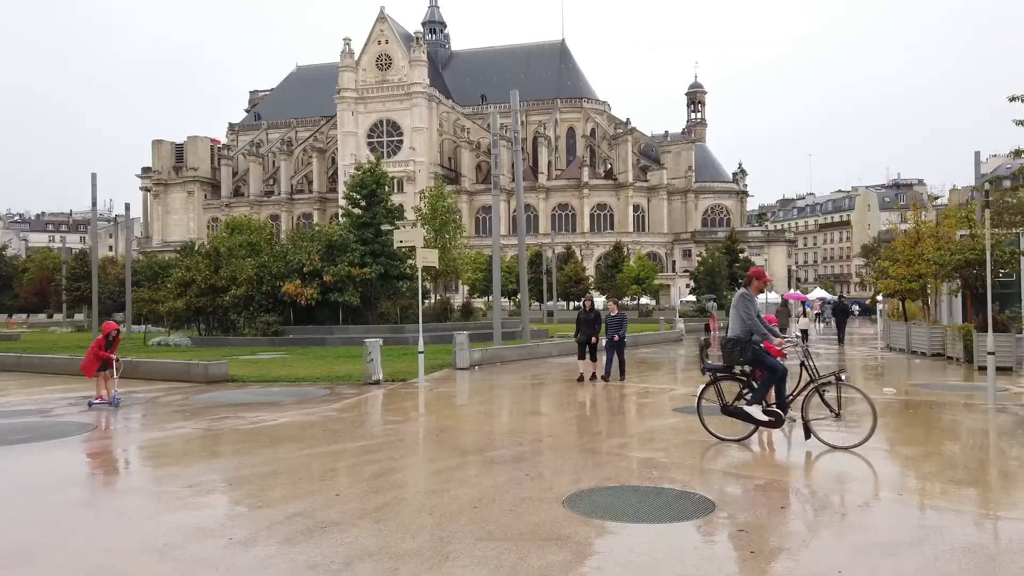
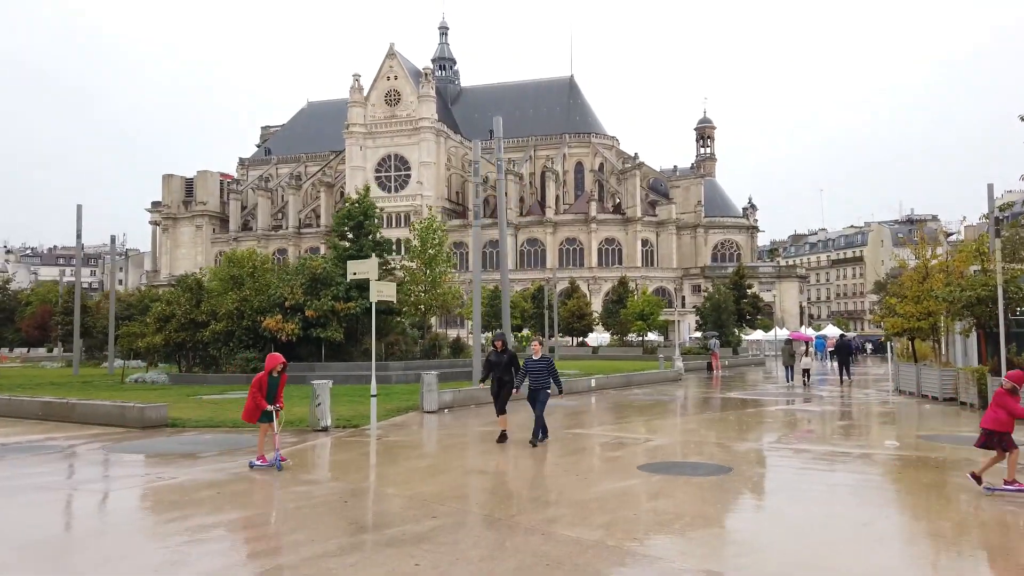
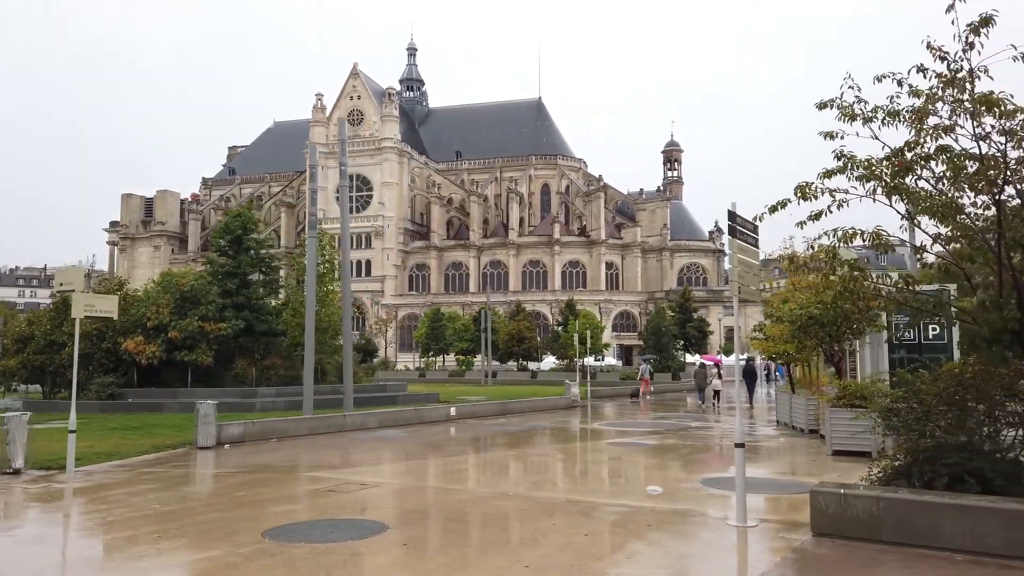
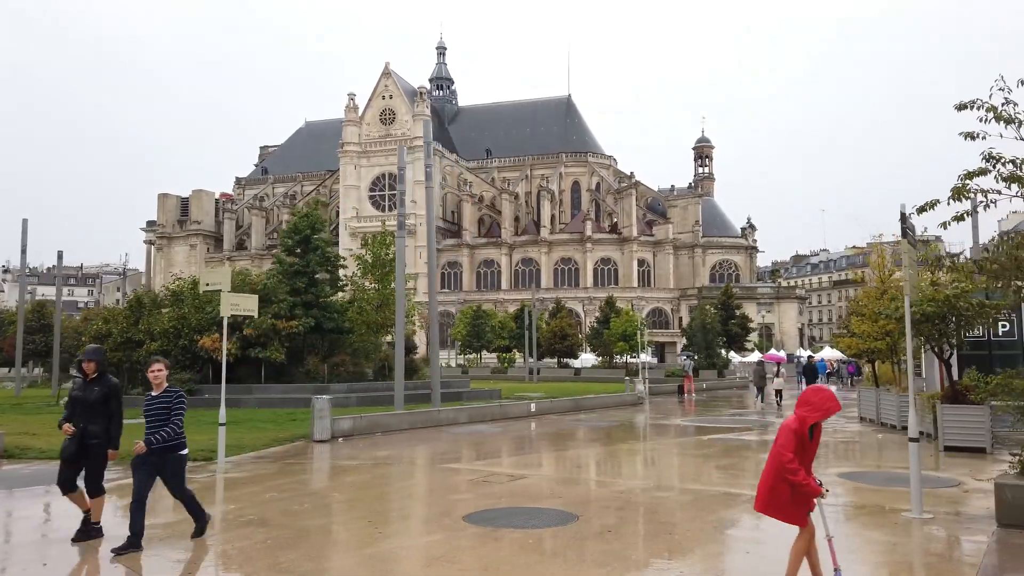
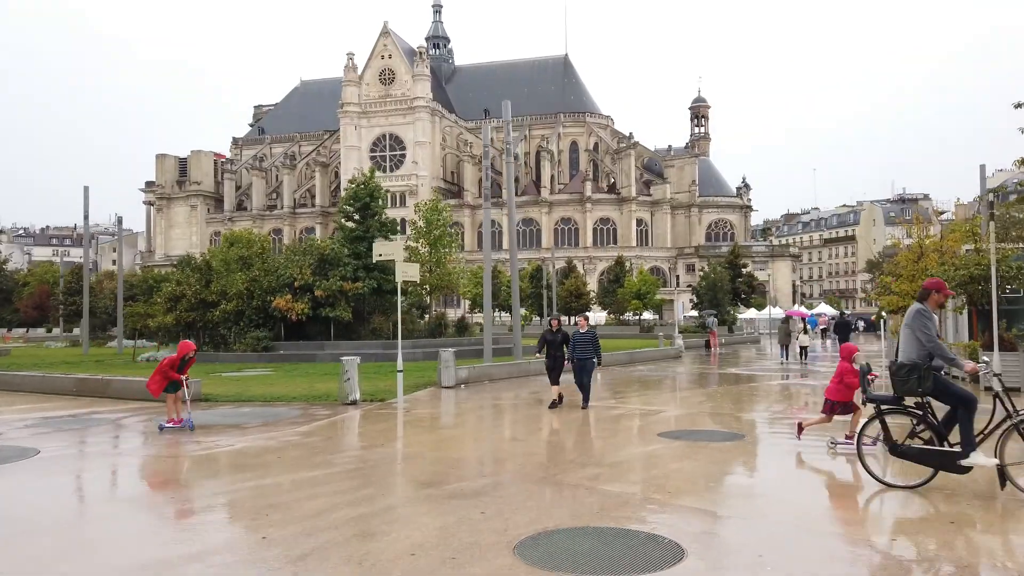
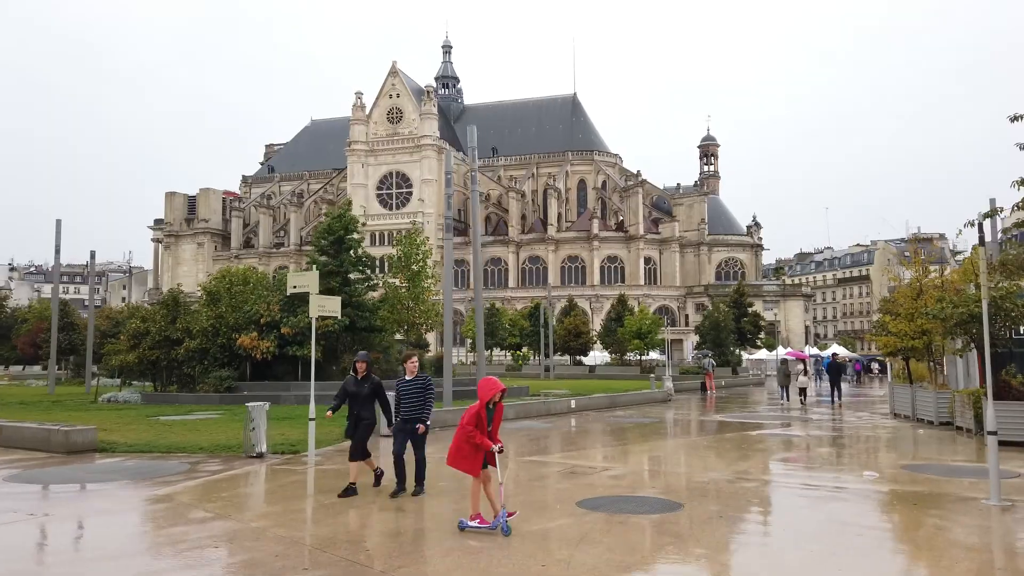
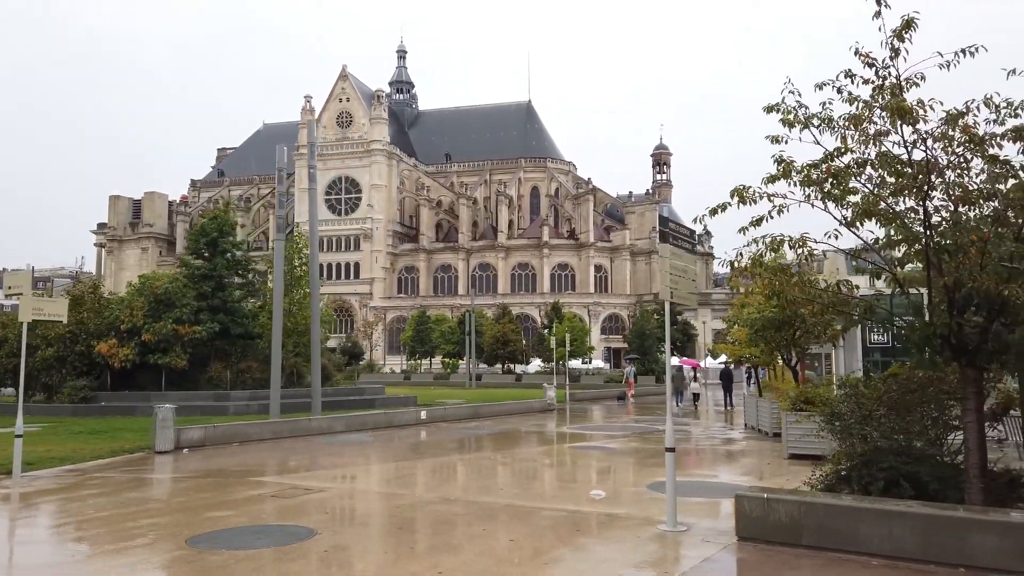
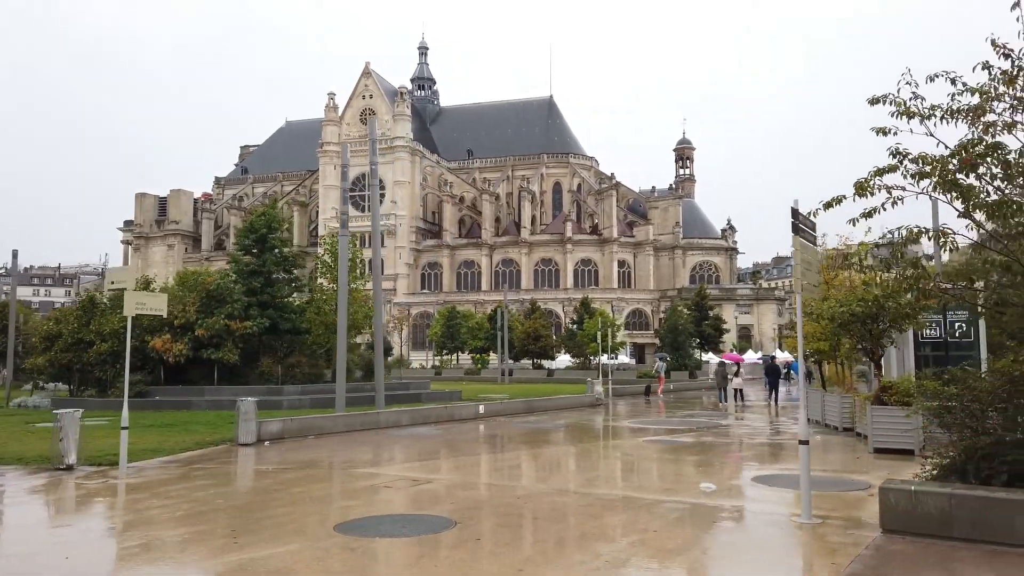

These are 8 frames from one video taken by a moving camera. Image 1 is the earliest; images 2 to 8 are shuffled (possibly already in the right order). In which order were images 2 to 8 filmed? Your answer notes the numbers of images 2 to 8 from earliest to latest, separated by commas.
5, 2, 6, 4, 8, 3, 7
